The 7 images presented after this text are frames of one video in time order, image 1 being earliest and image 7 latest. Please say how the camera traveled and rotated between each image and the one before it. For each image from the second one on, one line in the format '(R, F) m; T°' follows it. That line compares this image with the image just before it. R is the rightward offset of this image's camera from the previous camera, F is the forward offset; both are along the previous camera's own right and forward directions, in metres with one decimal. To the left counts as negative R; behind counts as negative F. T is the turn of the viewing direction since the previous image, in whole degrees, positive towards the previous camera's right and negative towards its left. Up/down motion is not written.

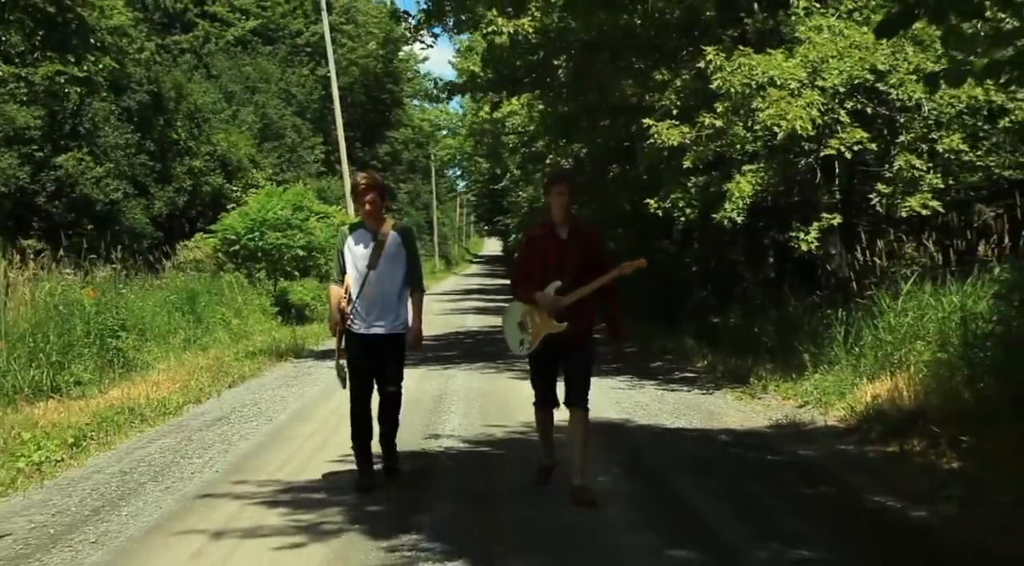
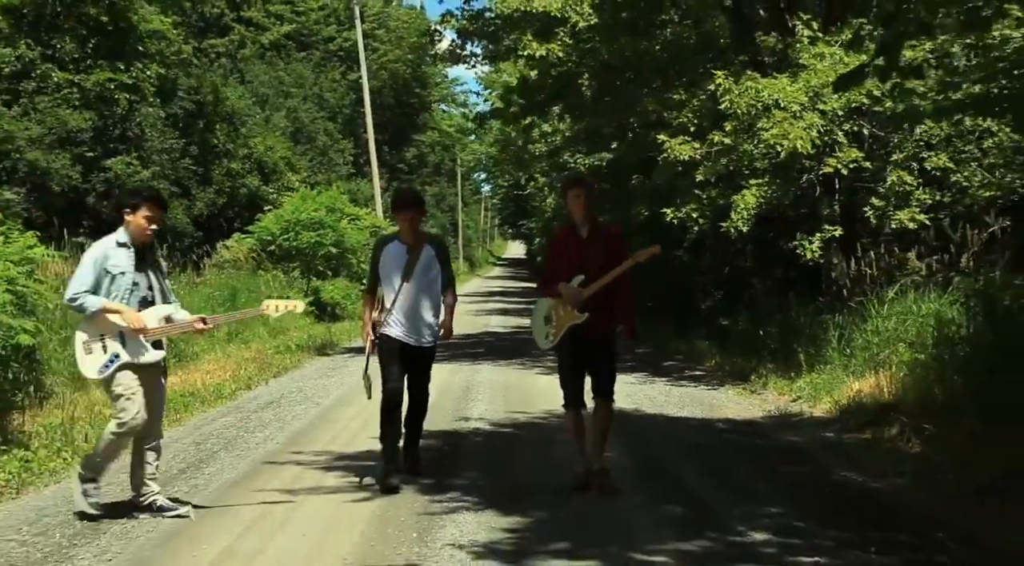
(0.0, -1.2) m; -1°
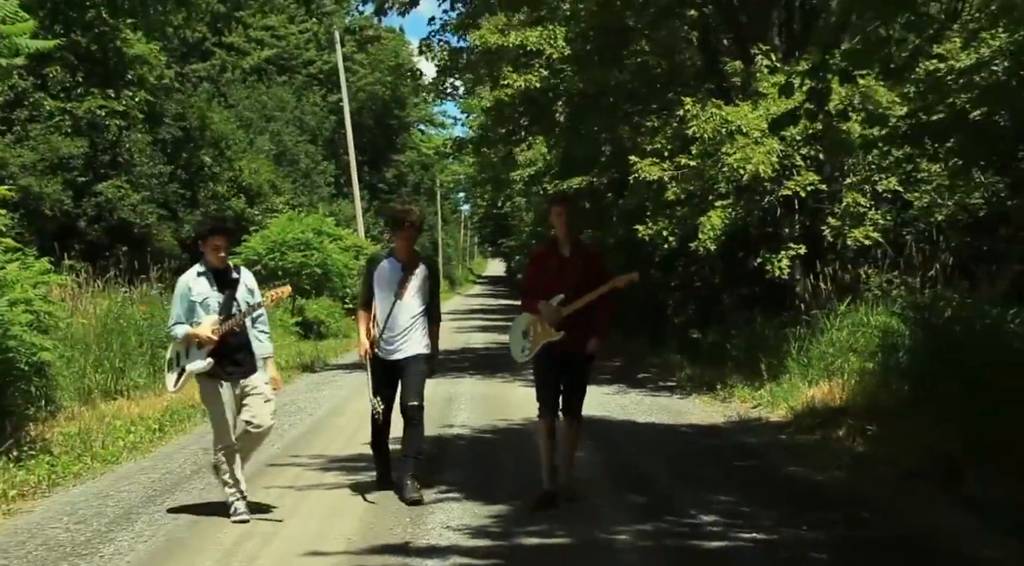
(0.0, -0.9) m; +1°
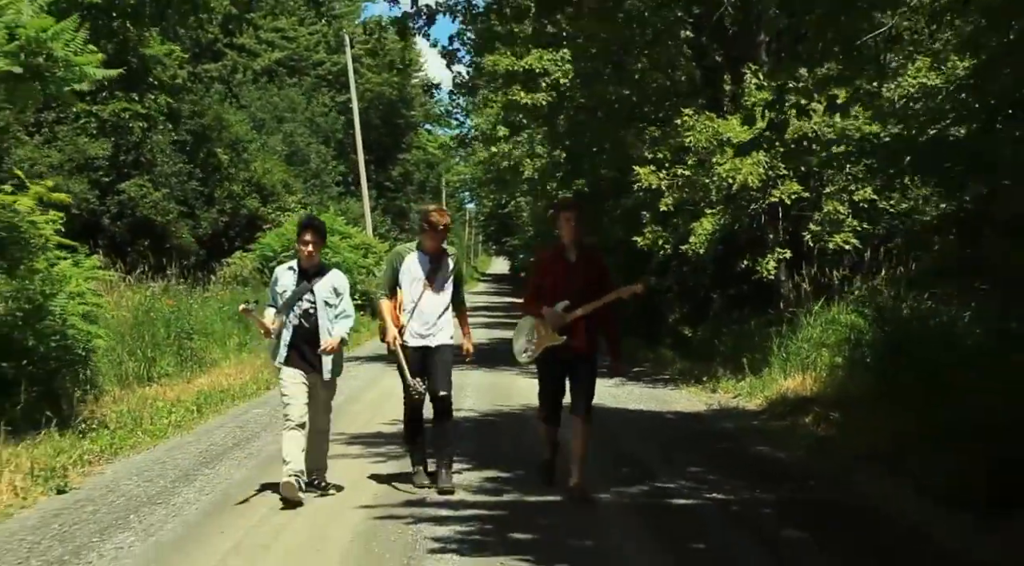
(0.0, -1.2) m; 0°
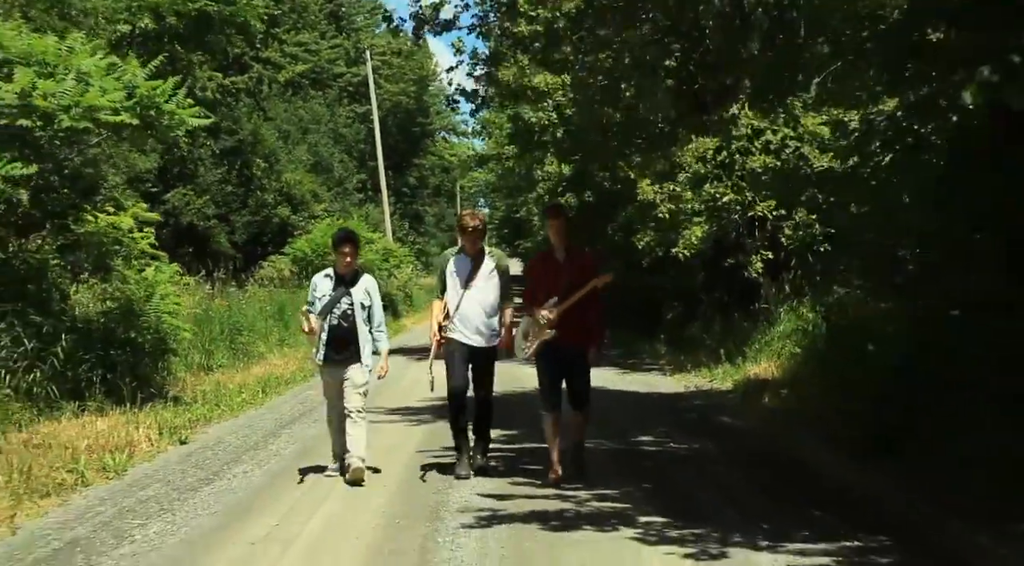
(+0.1, -2.5) m; -1°
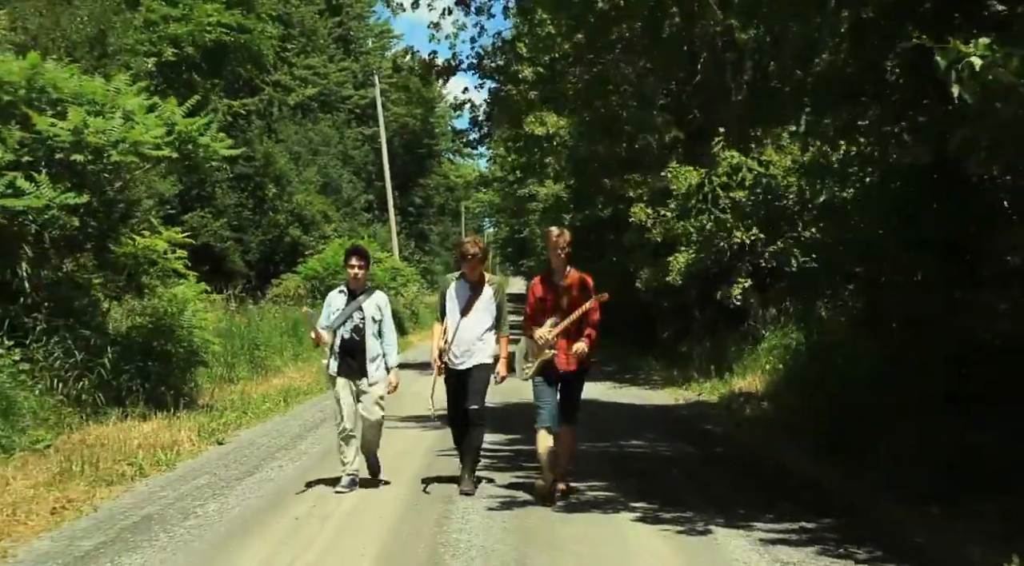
(0.0, -1.3) m; 0°
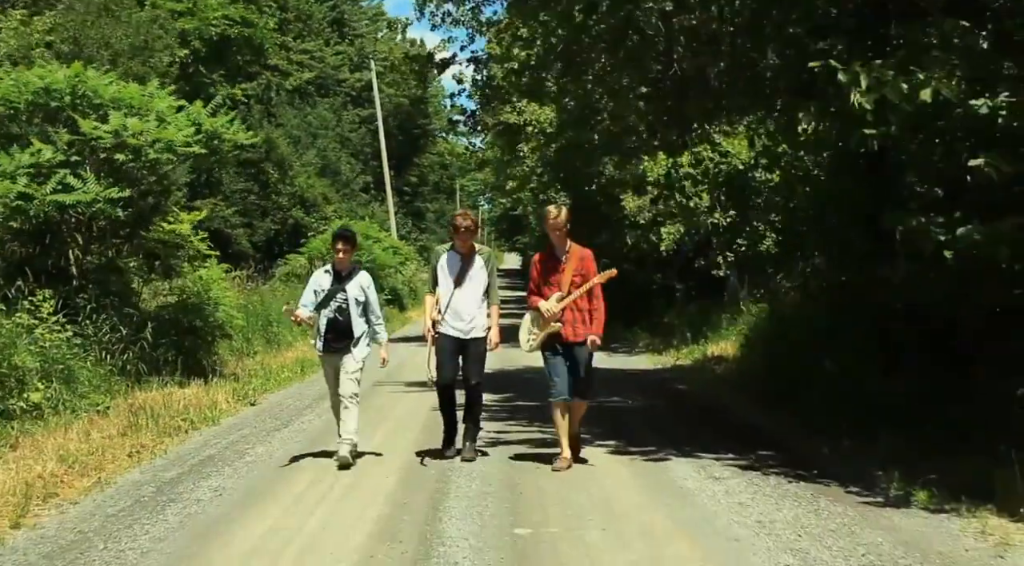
(0.0, -1.7) m; 0°
